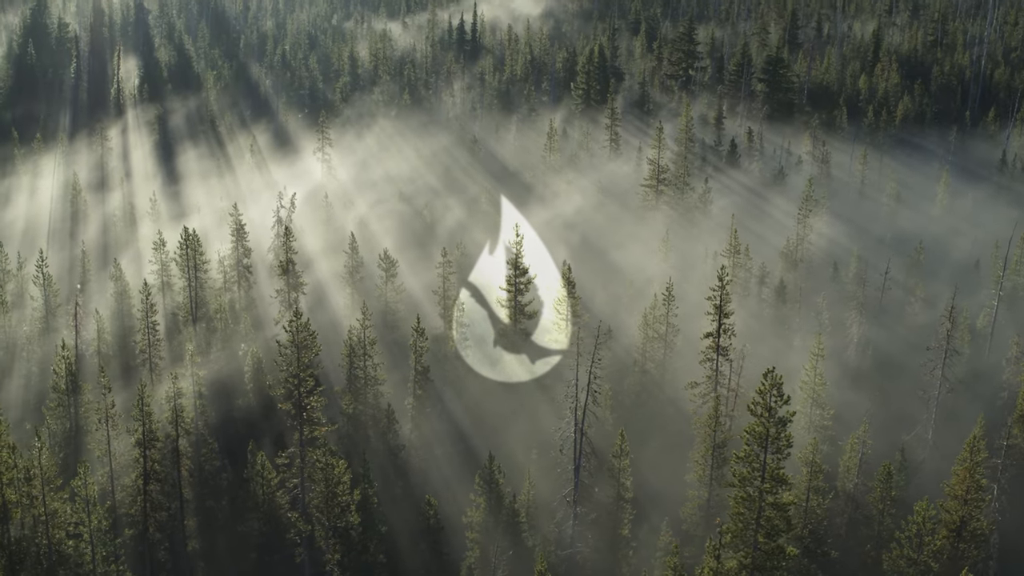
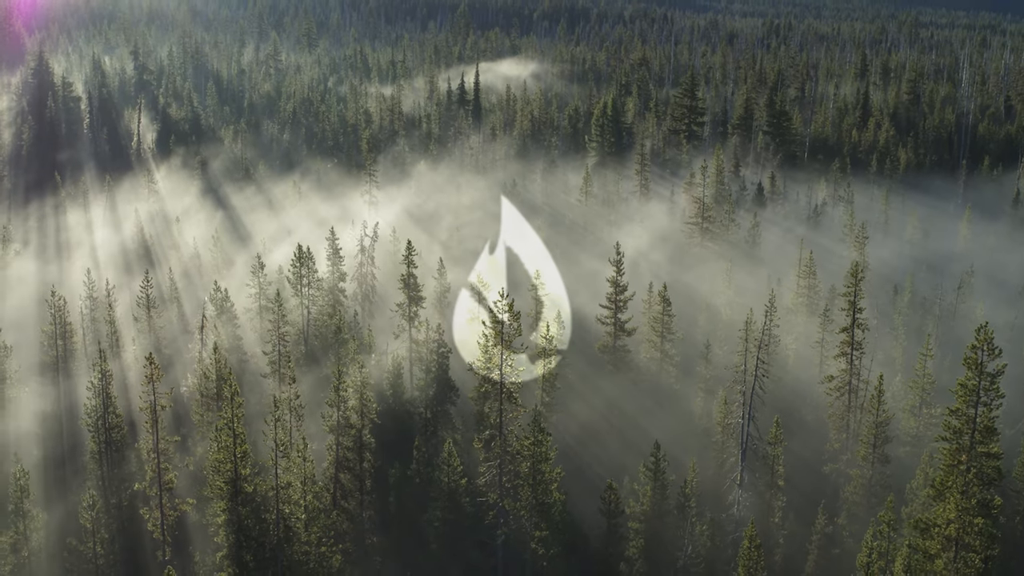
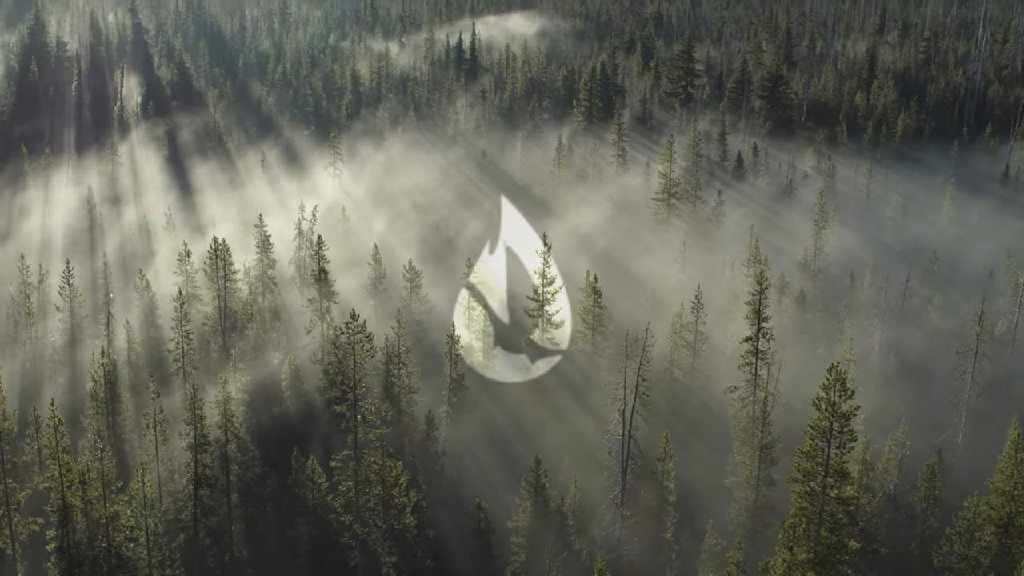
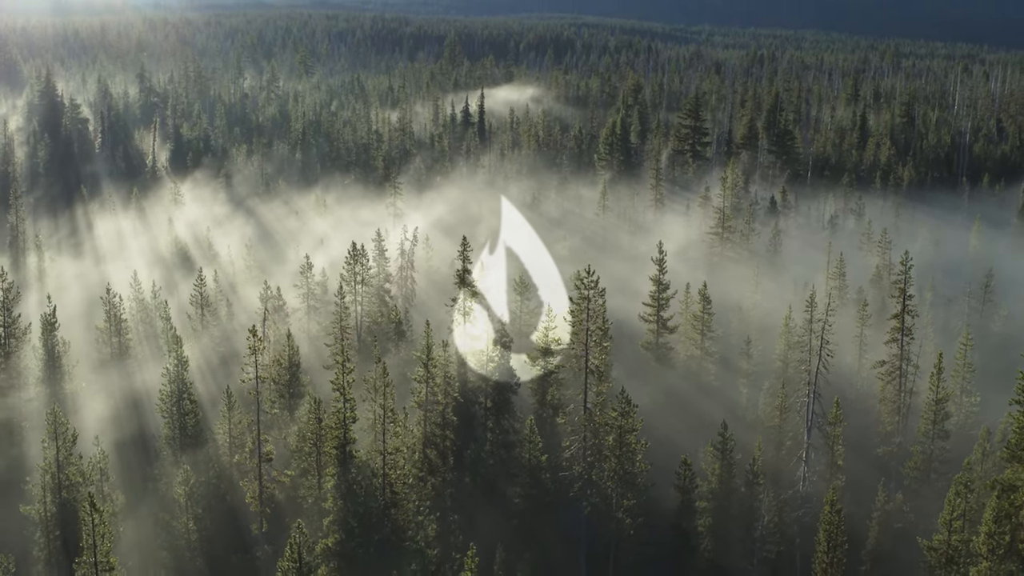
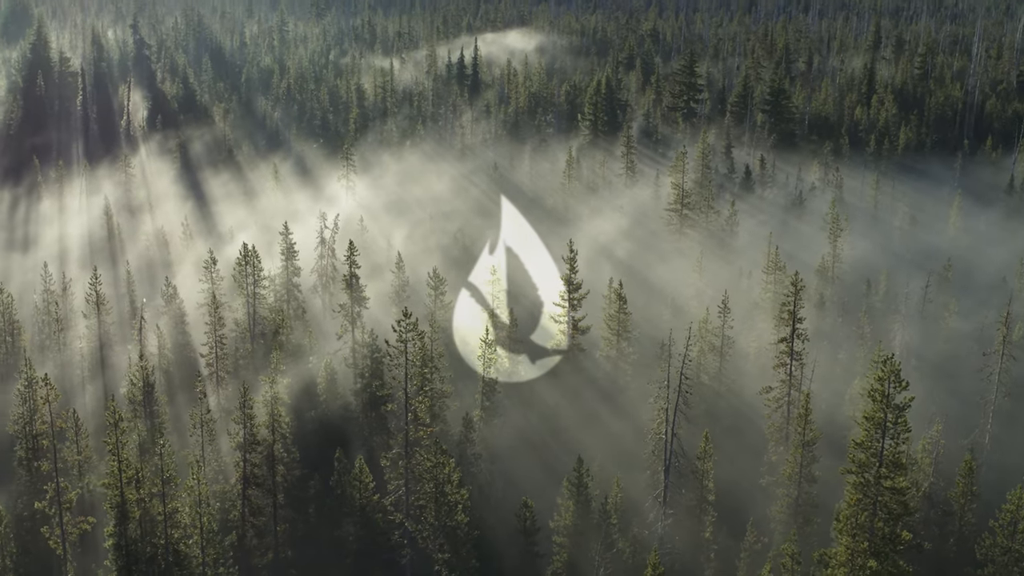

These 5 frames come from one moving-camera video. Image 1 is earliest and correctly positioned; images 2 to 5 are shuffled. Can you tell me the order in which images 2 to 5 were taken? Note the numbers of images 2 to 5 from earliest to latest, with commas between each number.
3, 5, 2, 4
